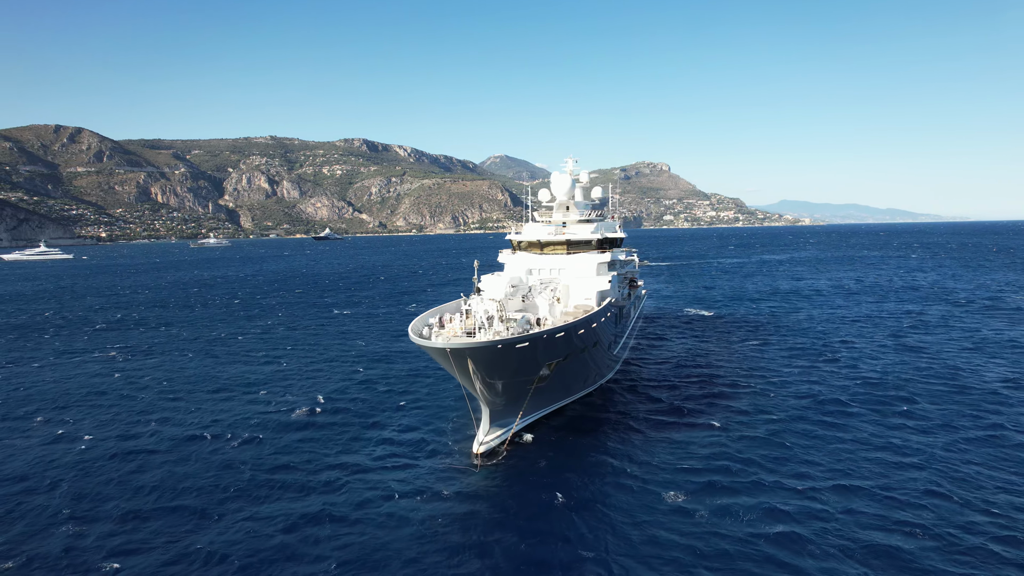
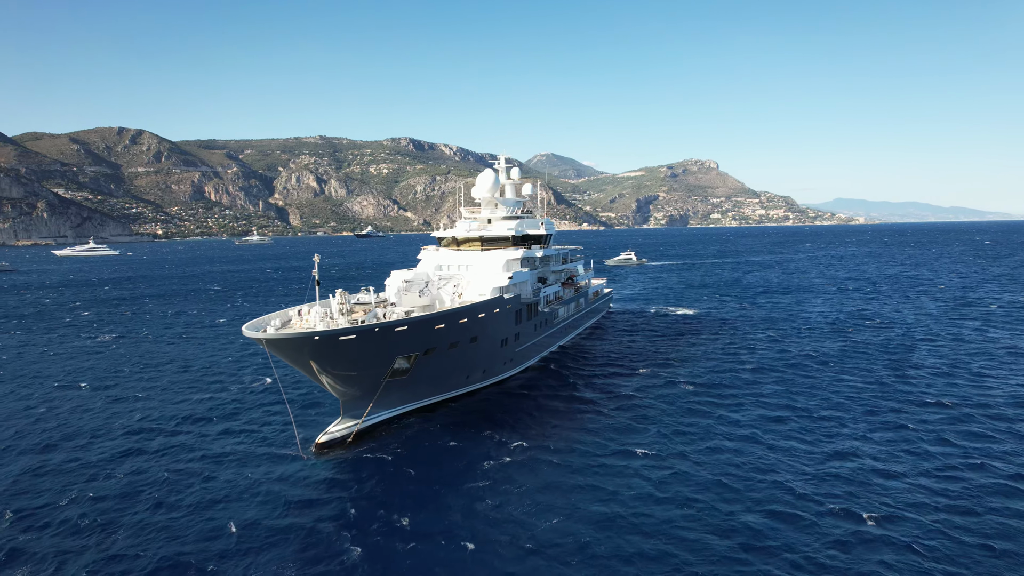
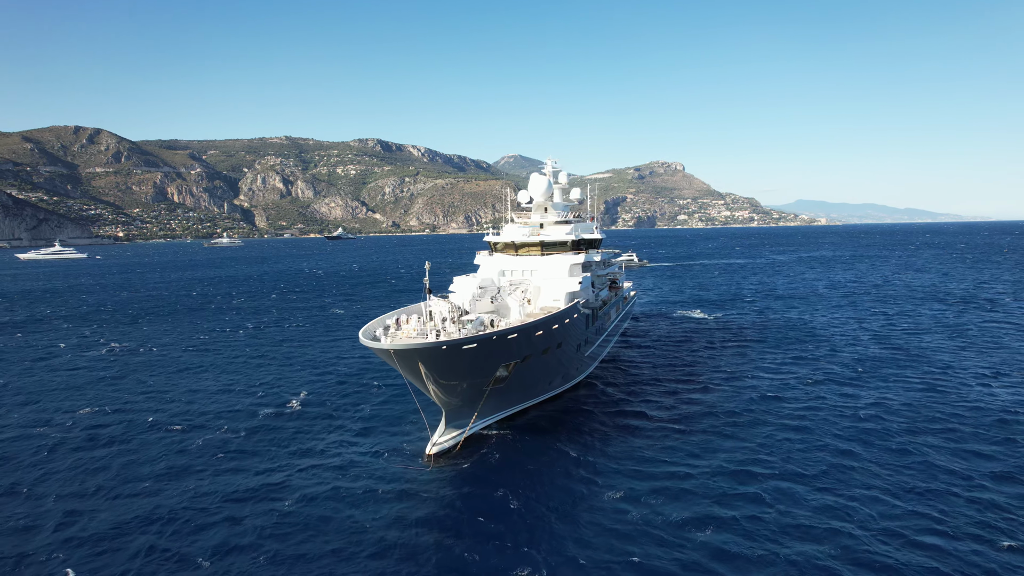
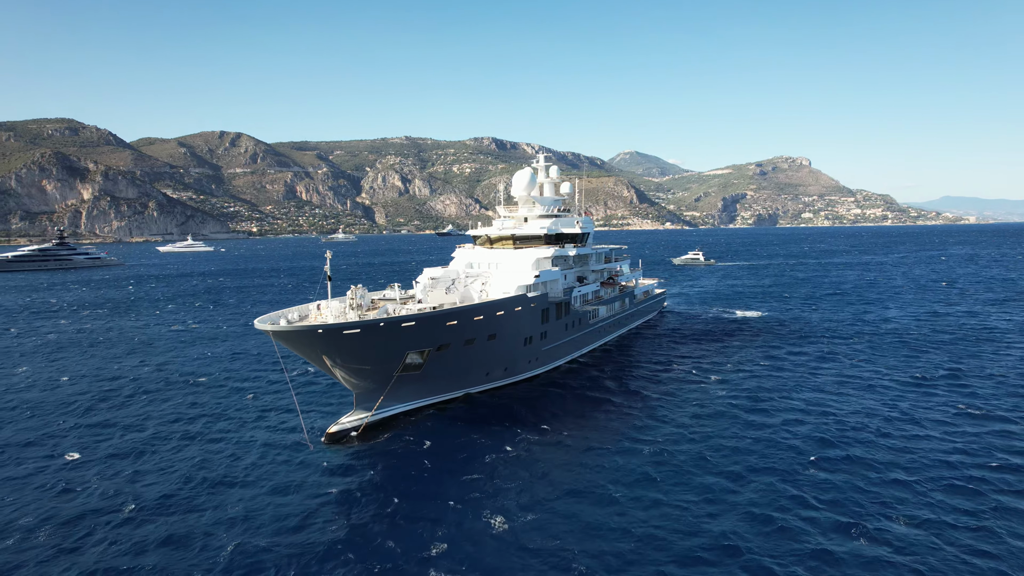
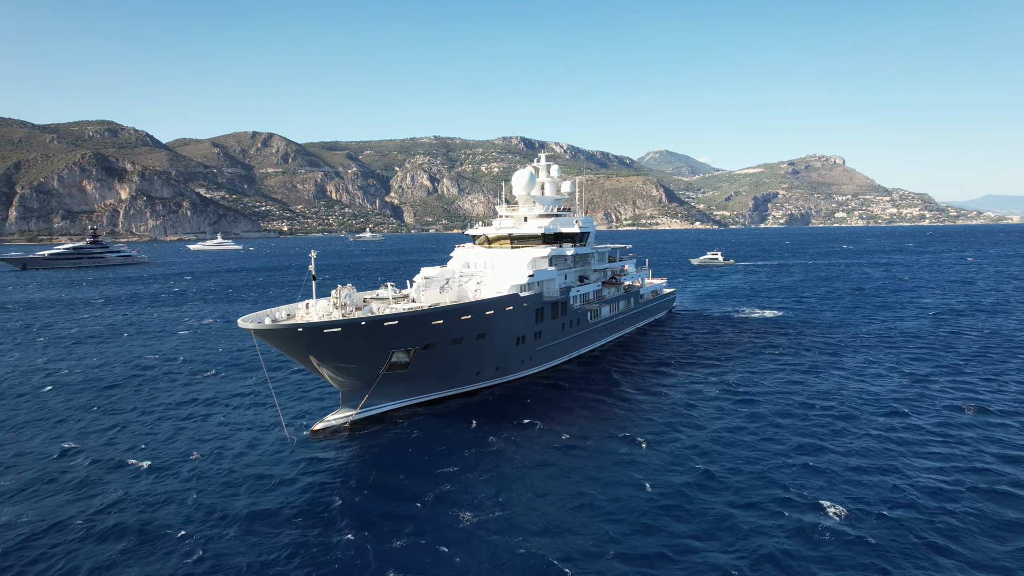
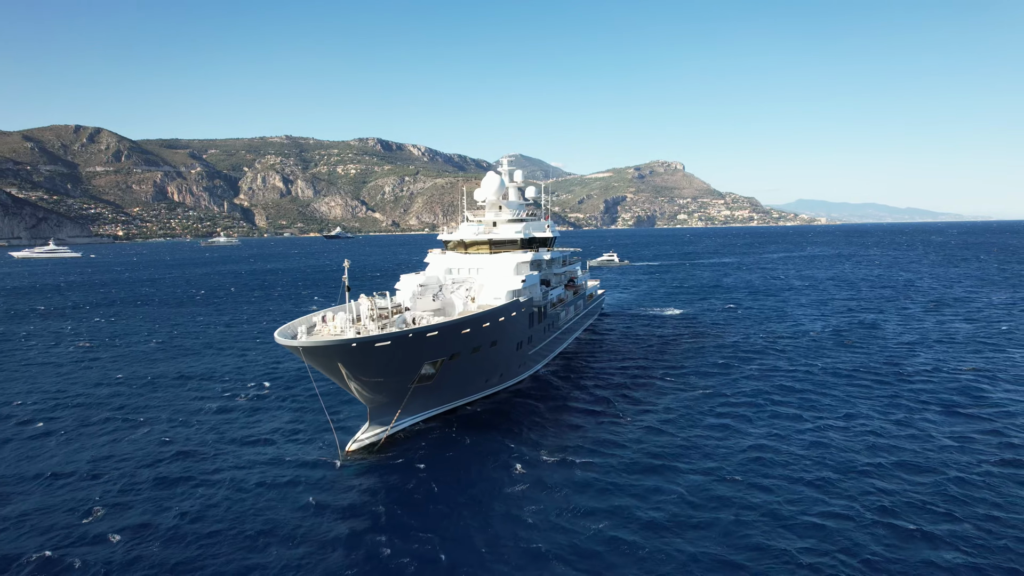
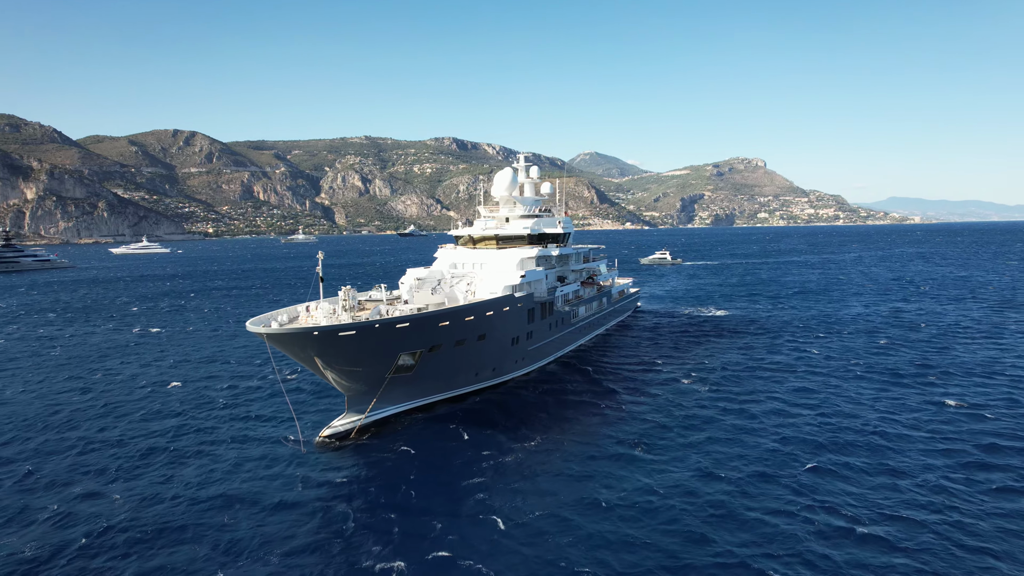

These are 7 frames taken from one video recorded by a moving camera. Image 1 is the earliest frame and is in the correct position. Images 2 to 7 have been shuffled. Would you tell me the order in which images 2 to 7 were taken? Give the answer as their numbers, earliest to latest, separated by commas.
3, 6, 2, 7, 4, 5
